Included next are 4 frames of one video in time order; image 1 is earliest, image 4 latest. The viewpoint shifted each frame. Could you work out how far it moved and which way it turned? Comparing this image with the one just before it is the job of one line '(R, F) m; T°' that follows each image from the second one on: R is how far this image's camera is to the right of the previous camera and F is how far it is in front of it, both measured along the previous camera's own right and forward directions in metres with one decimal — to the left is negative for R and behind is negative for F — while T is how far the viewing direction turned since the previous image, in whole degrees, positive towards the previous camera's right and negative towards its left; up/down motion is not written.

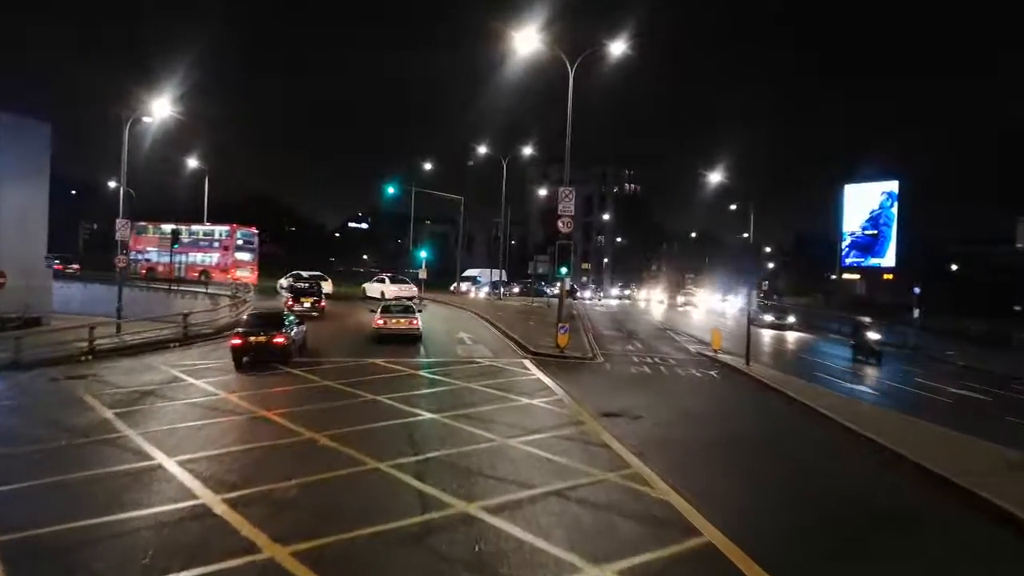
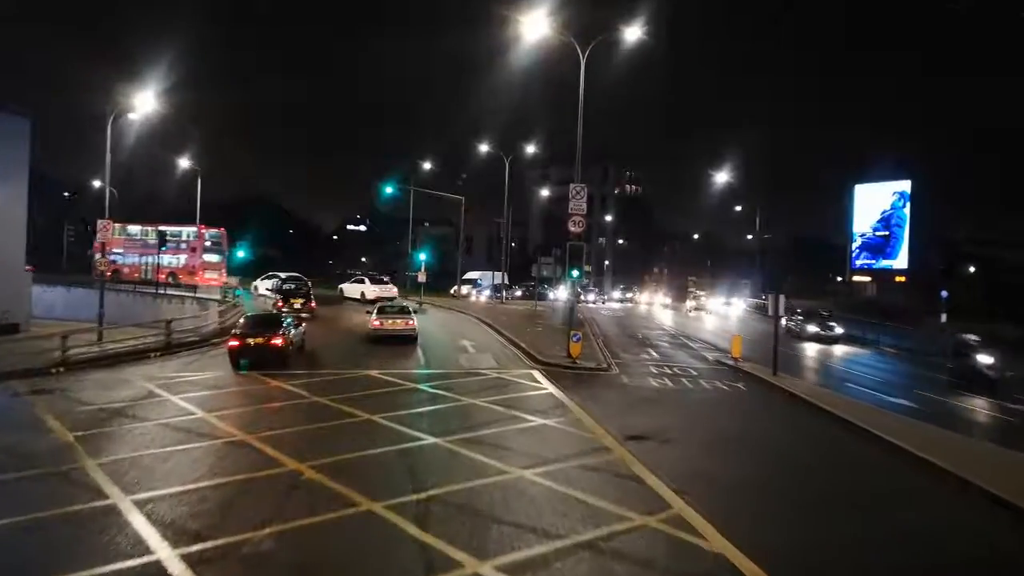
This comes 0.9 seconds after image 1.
(-0.2, +1.8) m; 0°
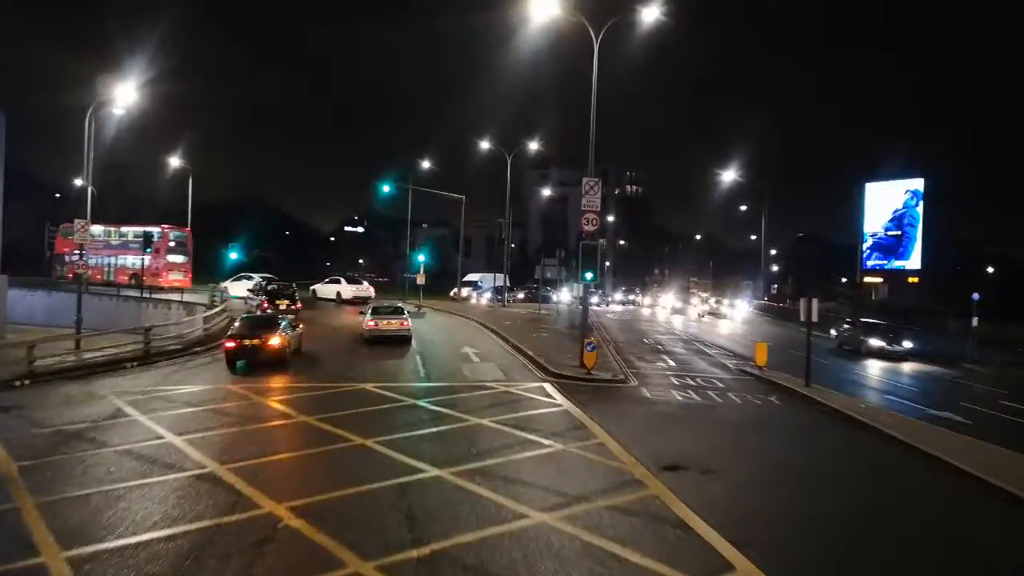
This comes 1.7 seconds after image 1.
(-0.2, +1.8) m; 0°
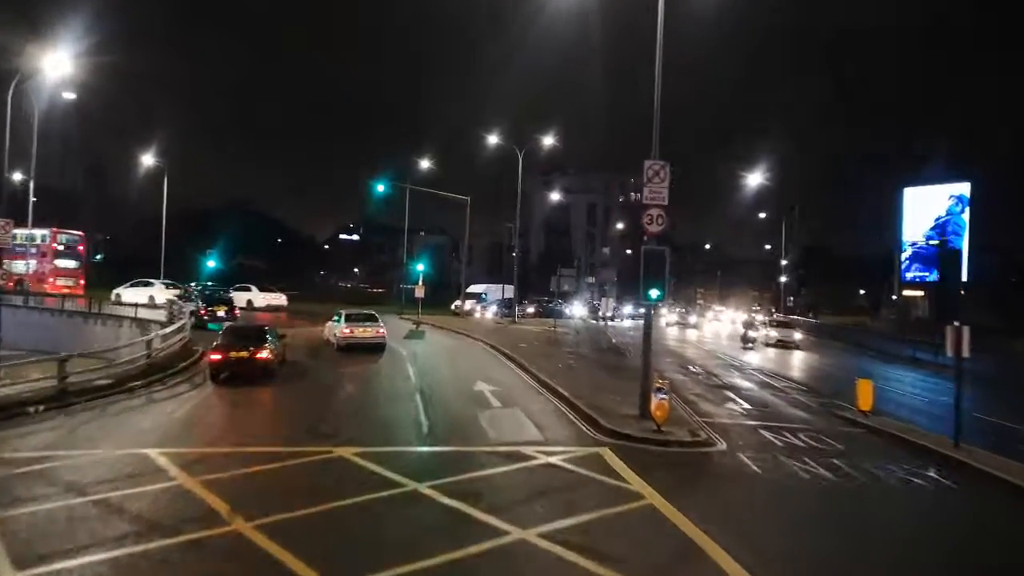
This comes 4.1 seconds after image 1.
(-0.7, +5.4) m; 0°
